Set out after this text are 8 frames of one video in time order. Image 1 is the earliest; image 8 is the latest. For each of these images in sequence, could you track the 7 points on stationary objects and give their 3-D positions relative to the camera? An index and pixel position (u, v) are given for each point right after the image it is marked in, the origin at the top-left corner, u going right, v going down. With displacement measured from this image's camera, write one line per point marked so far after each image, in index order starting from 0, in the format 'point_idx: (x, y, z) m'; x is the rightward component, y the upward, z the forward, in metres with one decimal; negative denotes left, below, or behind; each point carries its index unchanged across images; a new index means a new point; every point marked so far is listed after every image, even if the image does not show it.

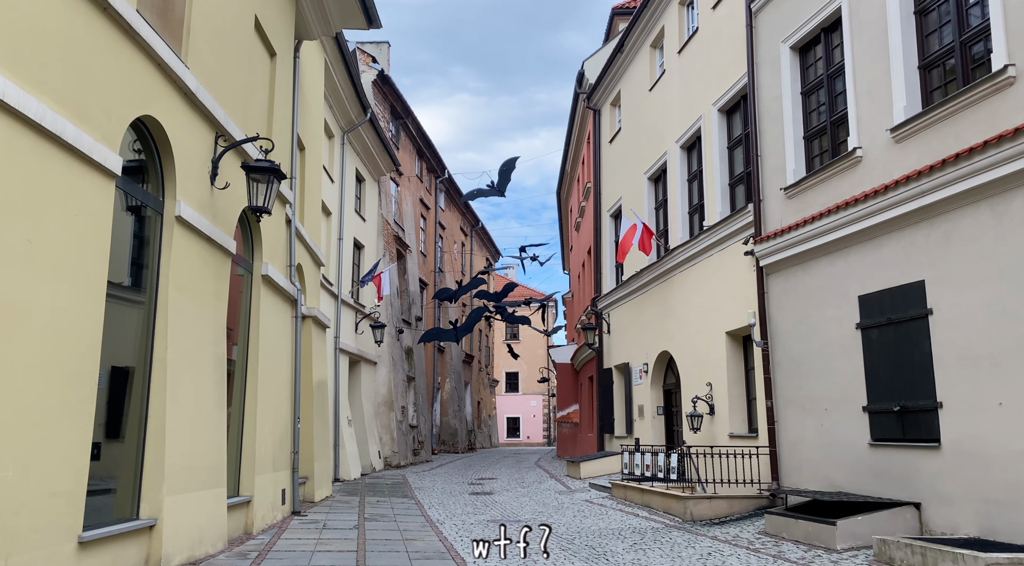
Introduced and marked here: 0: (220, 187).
0: (-2.8, +1.0, +8.0) m
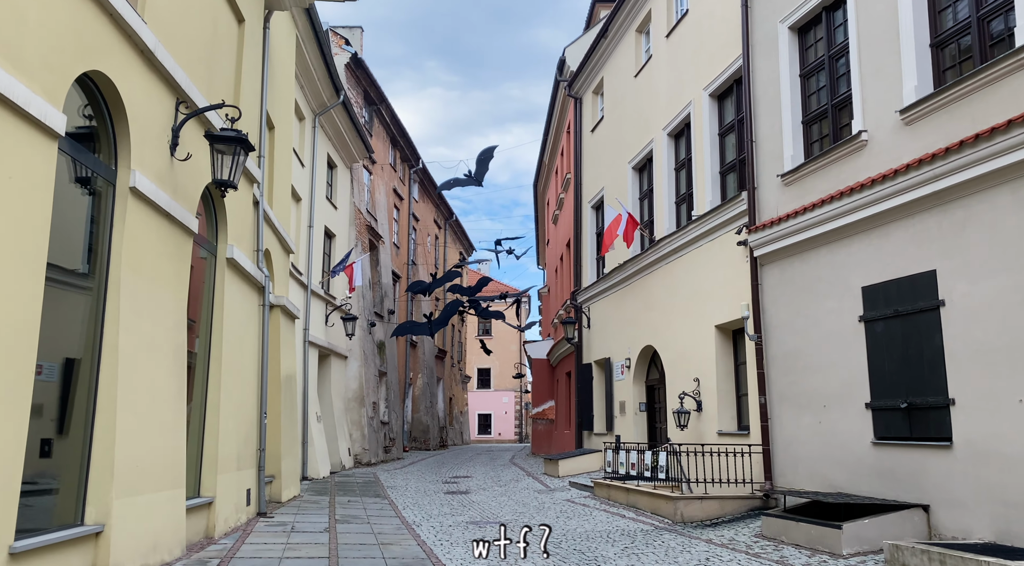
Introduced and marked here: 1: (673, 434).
0: (-2.9, +1.1, +7.3) m
1: (+2.6, -2.4, +13.1) m
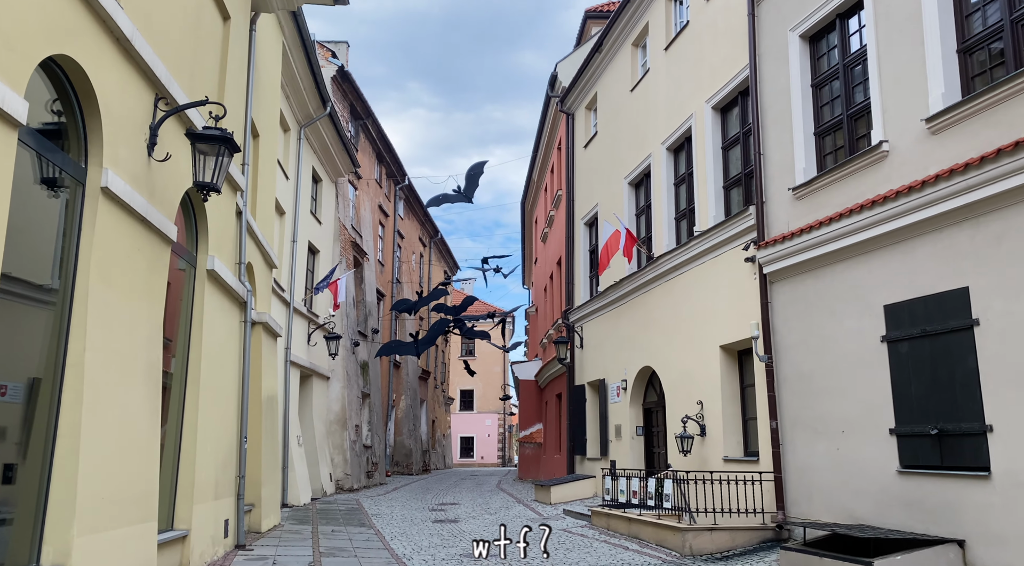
0: (-2.9, +1.0, +6.7) m
1: (+2.5, -2.7, +12.5) m
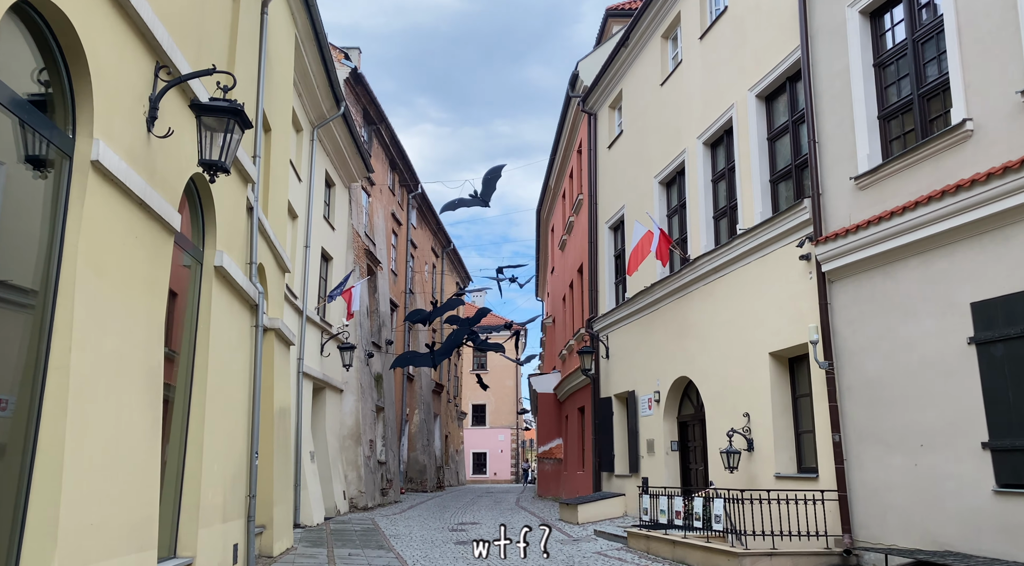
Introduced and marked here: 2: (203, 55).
0: (-2.5, +1.1, +5.9) m
1: (+2.9, -2.7, +11.6) m
2: (-2.6, +1.9, +6.9) m
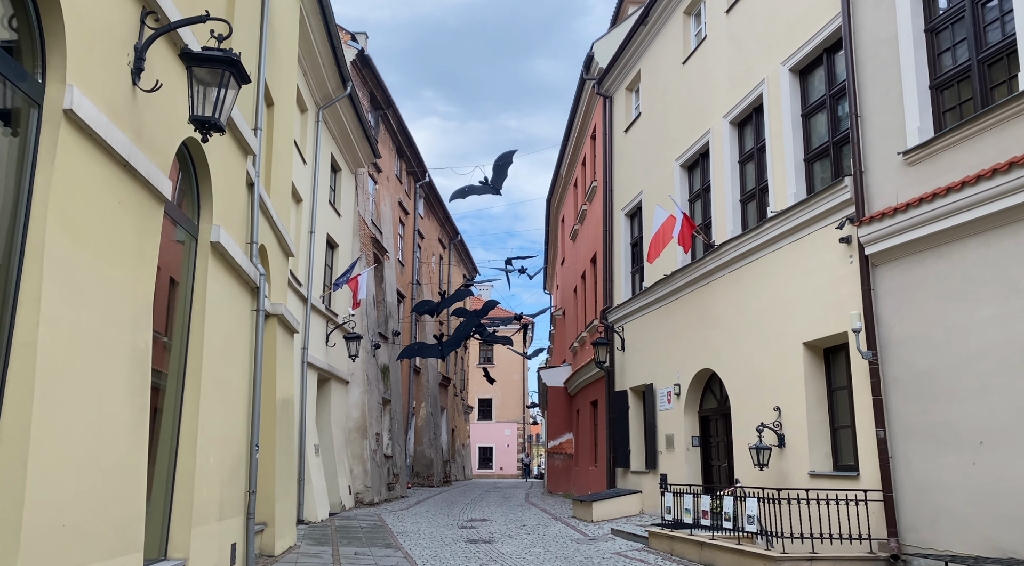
0: (-2.3, +1.2, +5.3) m
1: (+3.1, -2.5, +11.0) m
2: (-2.4, +2.1, +6.3) m
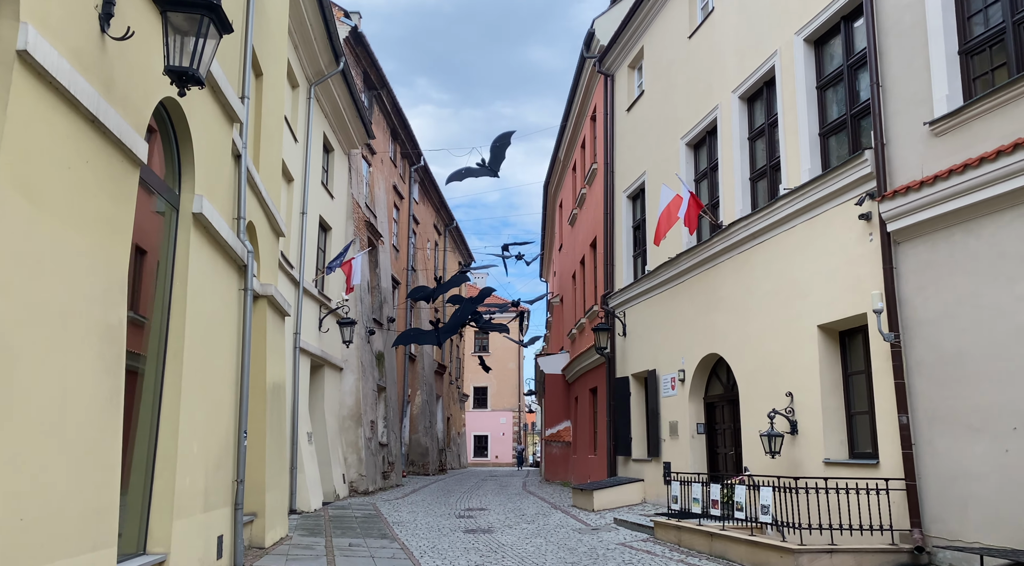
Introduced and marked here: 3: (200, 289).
0: (-2.3, +1.4, +4.8) m
1: (+3.1, -2.3, +10.5) m
2: (-2.3, +2.3, +5.8) m
3: (-2.5, 0.0, +6.7) m
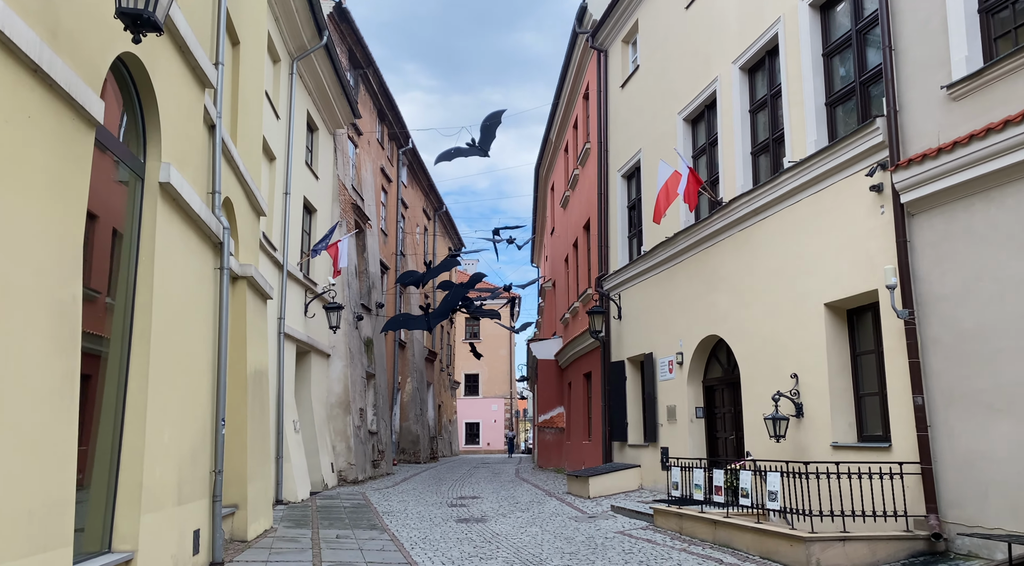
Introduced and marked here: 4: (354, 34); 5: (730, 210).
0: (-2.3, +1.6, +4.3) m
1: (+3.0, -2.0, +10.2) m
2: (-2.4, +2.5, +5.3) m
3: (-2.6, +0.1, +6.2) m
4: (-3.7, +5.9, +19.7) m
5: (+2.9, +1.0, +10.9) m
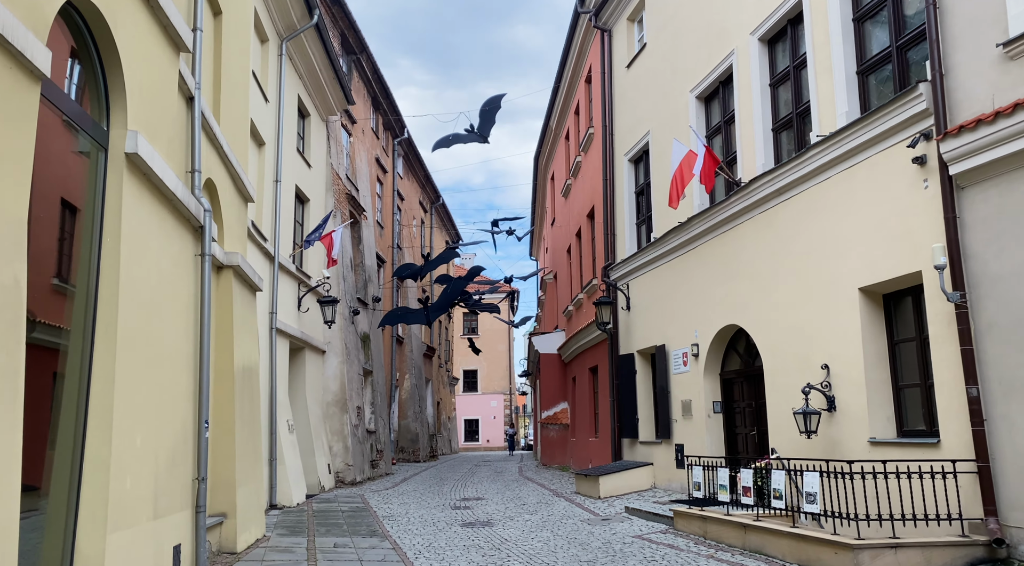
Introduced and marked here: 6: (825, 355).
0: (-2.2, +1.7, +3.5) m
1: (+3.1, -1.8, +9.5) m
2: (-2.3, +2.5, +4.5) m
3: (-2.5, +0.2, +5.5) m
4: (-3.8, +6.1, +18.9) m
5: (+3.0, +1.2, +10.2) m
6: (+3.3, -0.8, +8.8) m
